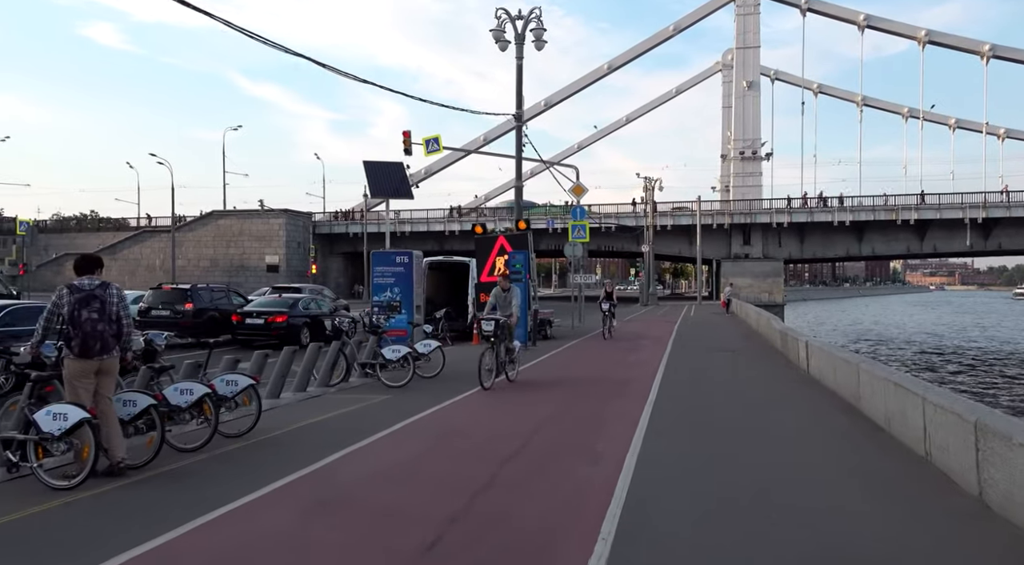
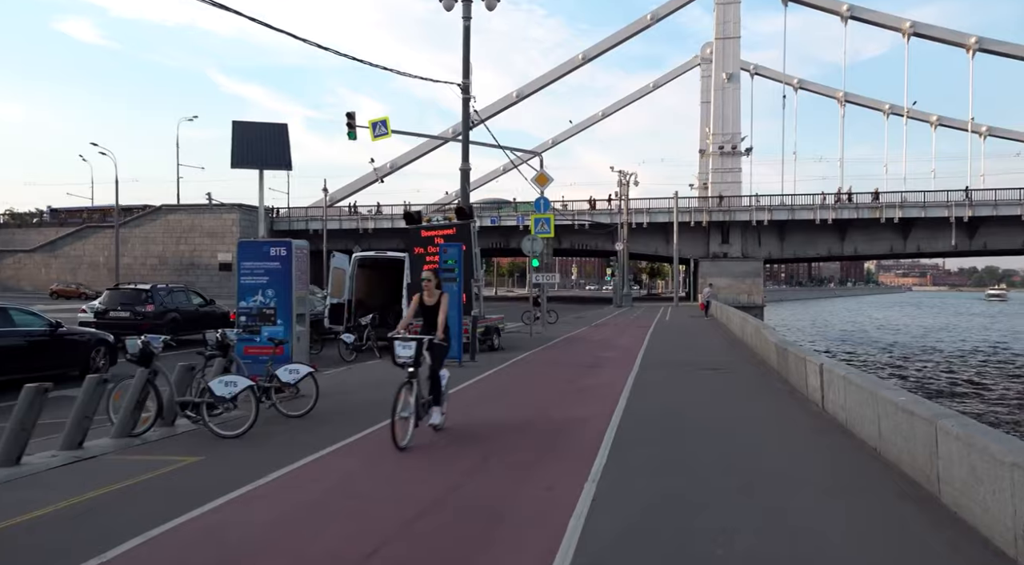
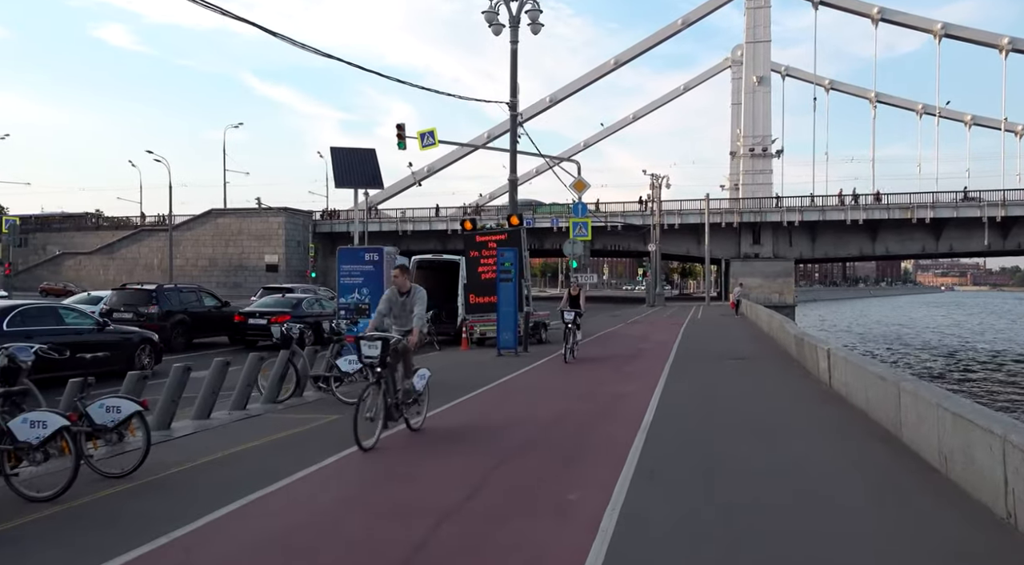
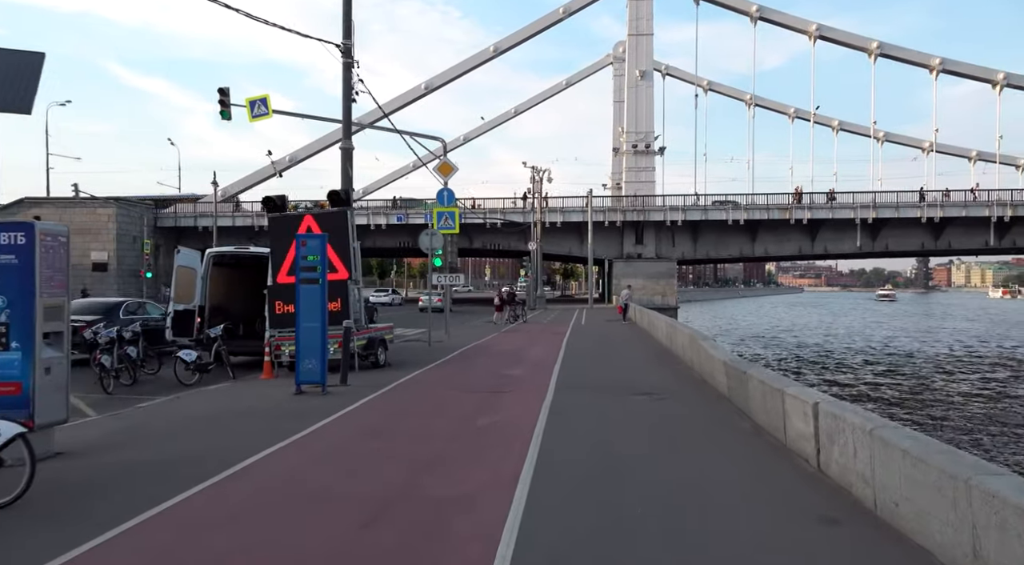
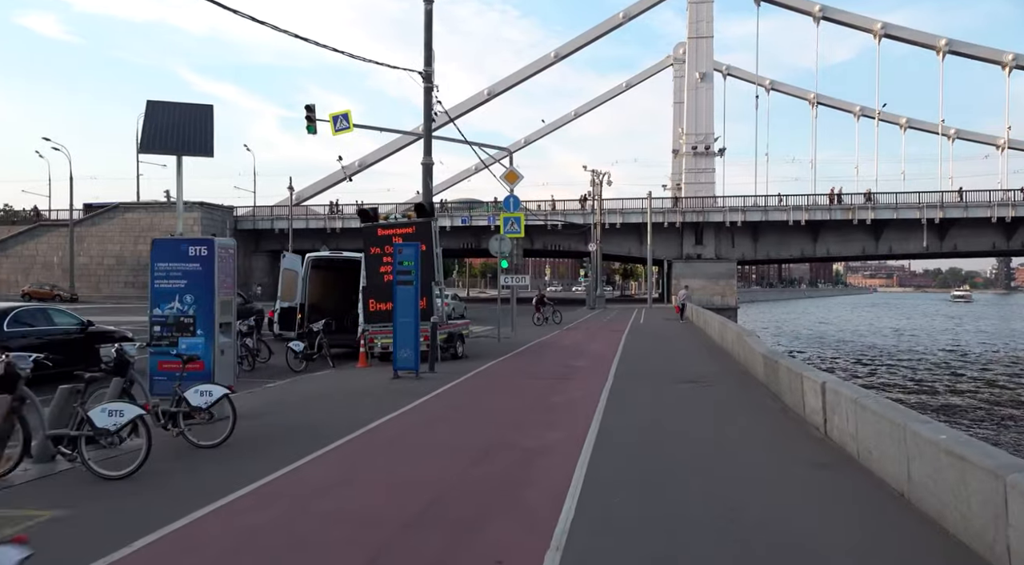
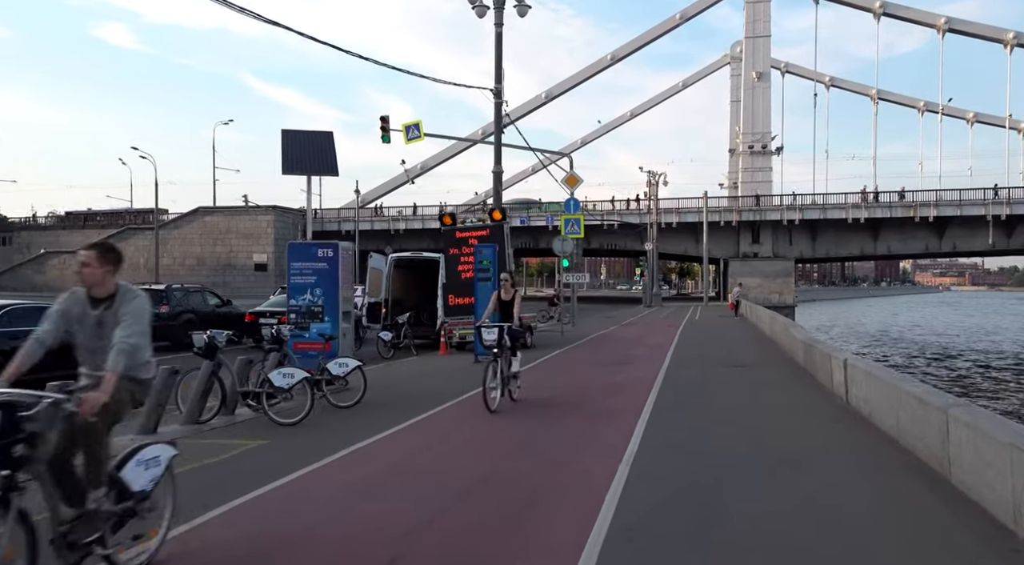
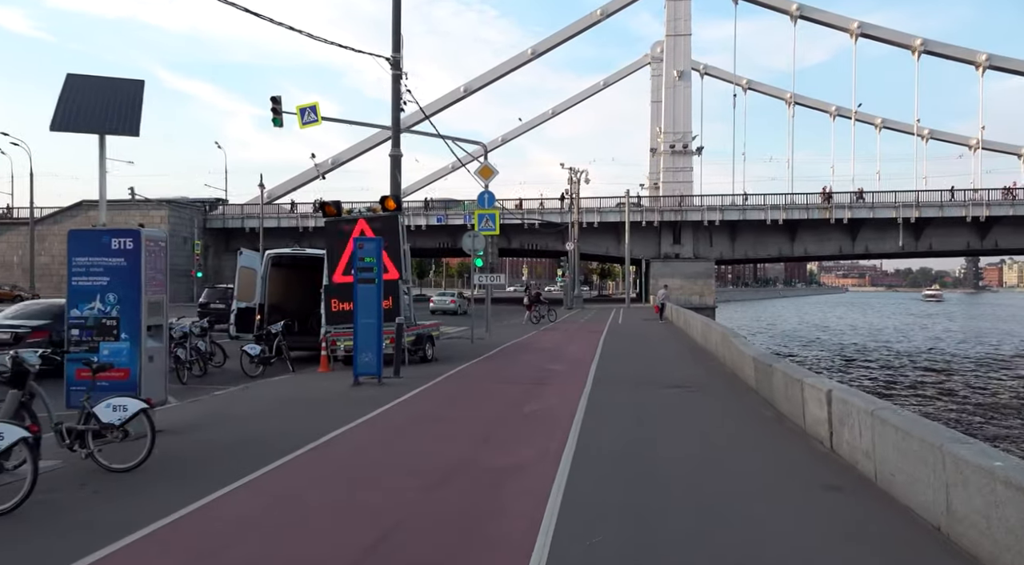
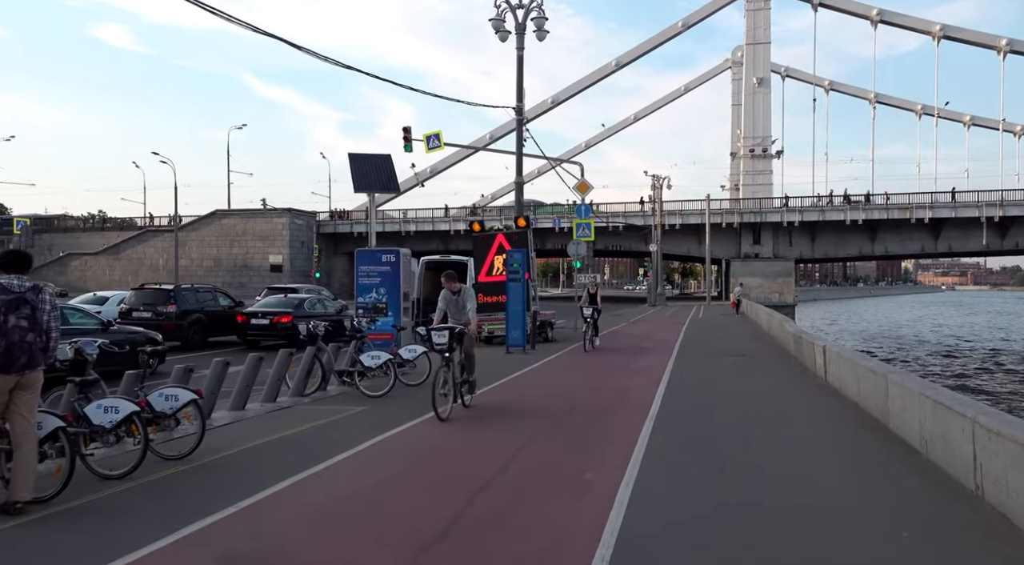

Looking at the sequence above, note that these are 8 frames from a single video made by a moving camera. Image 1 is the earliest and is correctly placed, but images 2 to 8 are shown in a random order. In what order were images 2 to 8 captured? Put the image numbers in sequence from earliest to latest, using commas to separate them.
8, 3, 6, 2, 5, 7, 4
